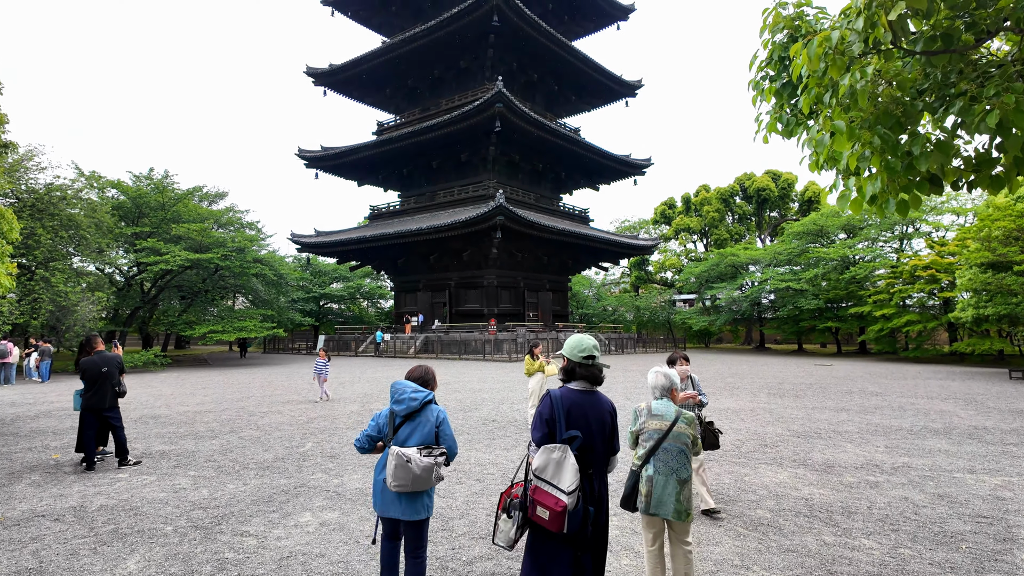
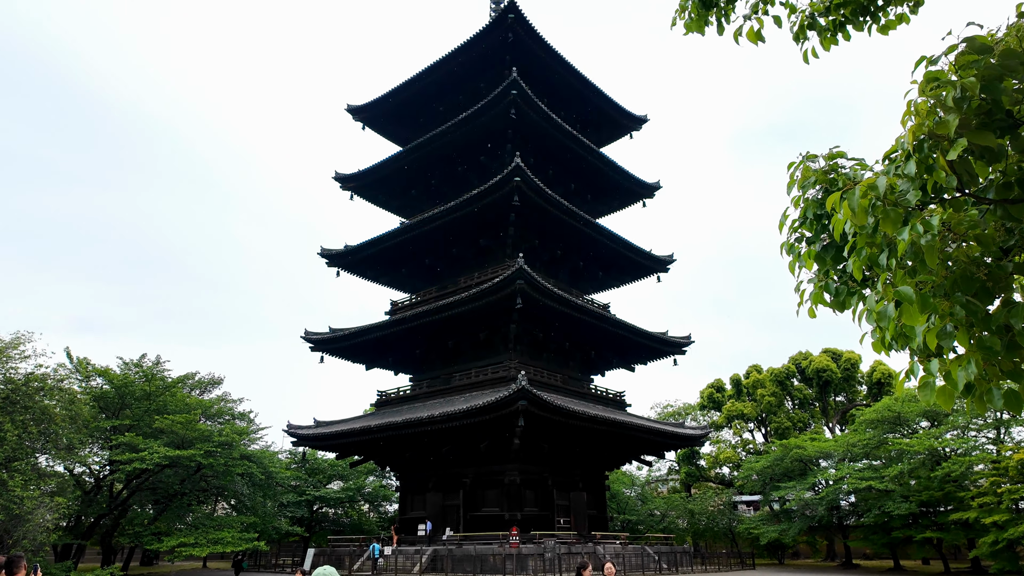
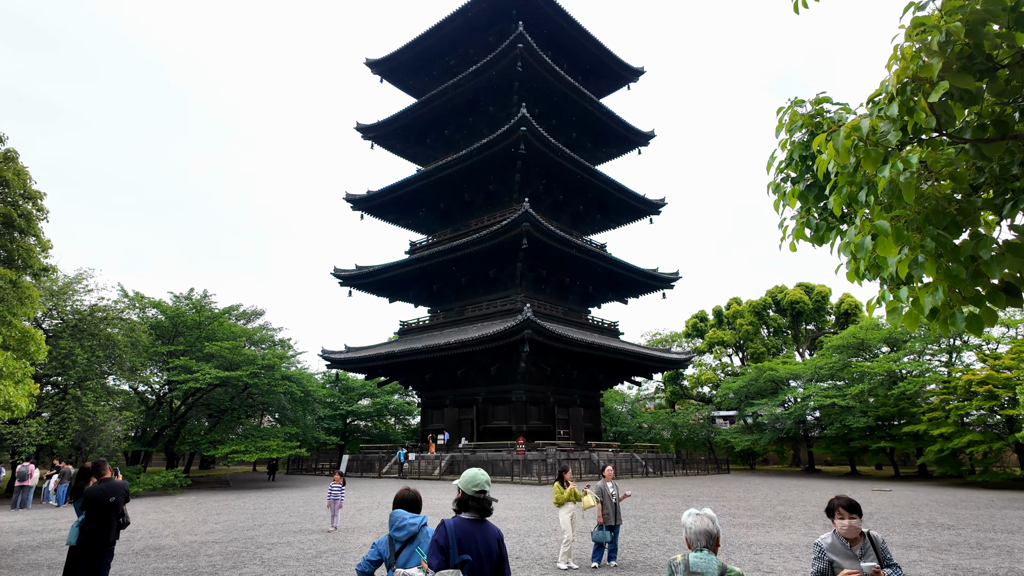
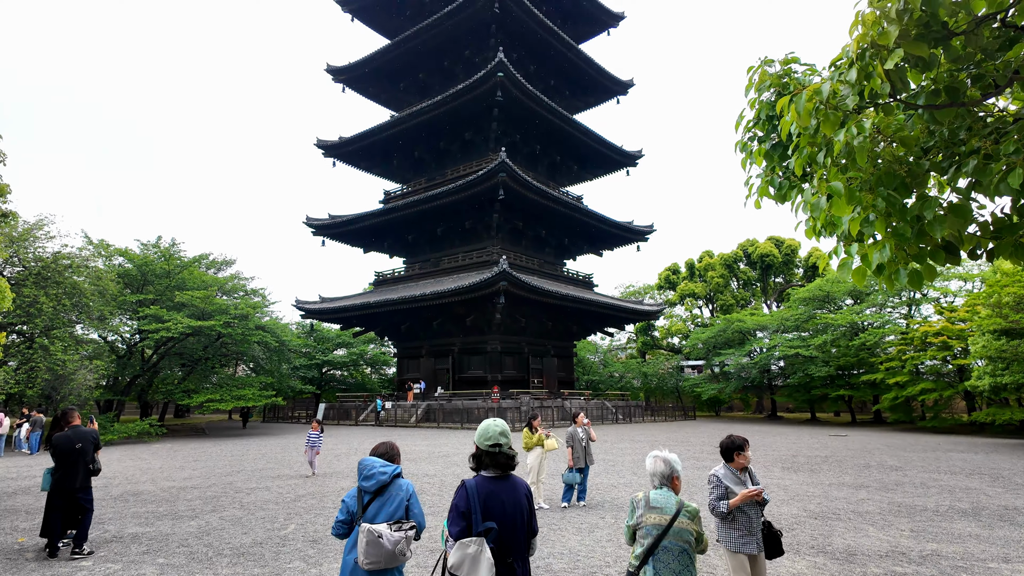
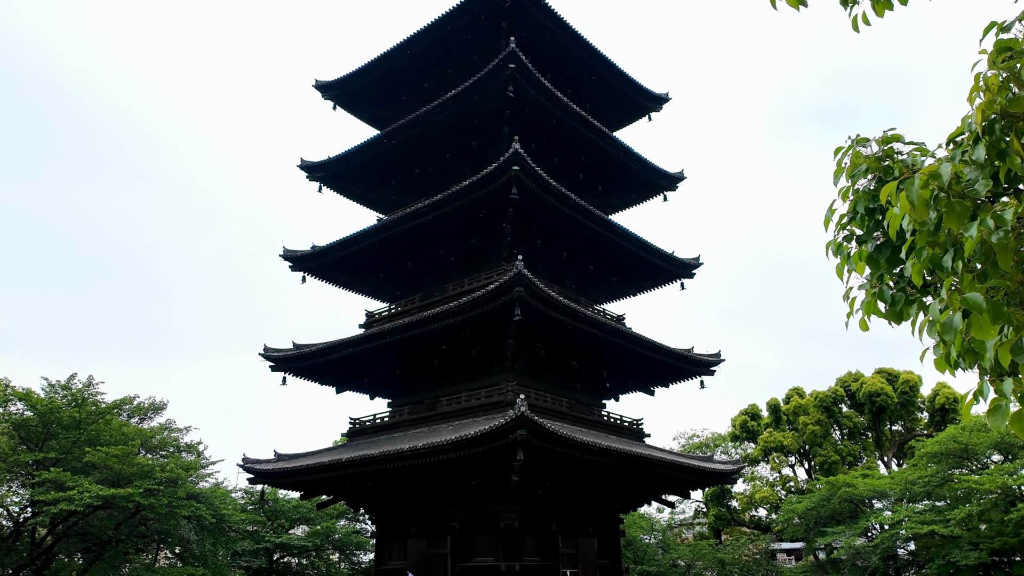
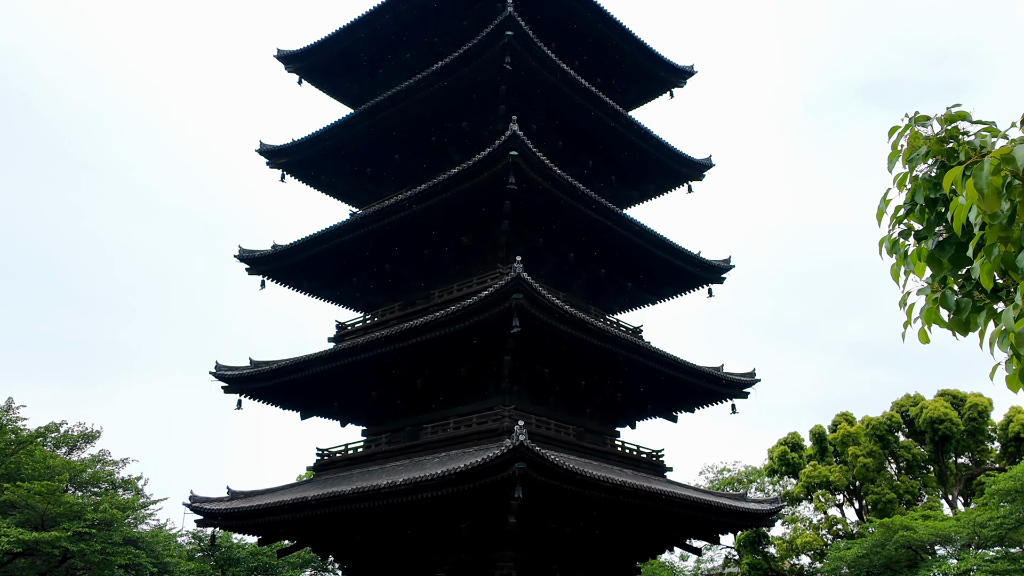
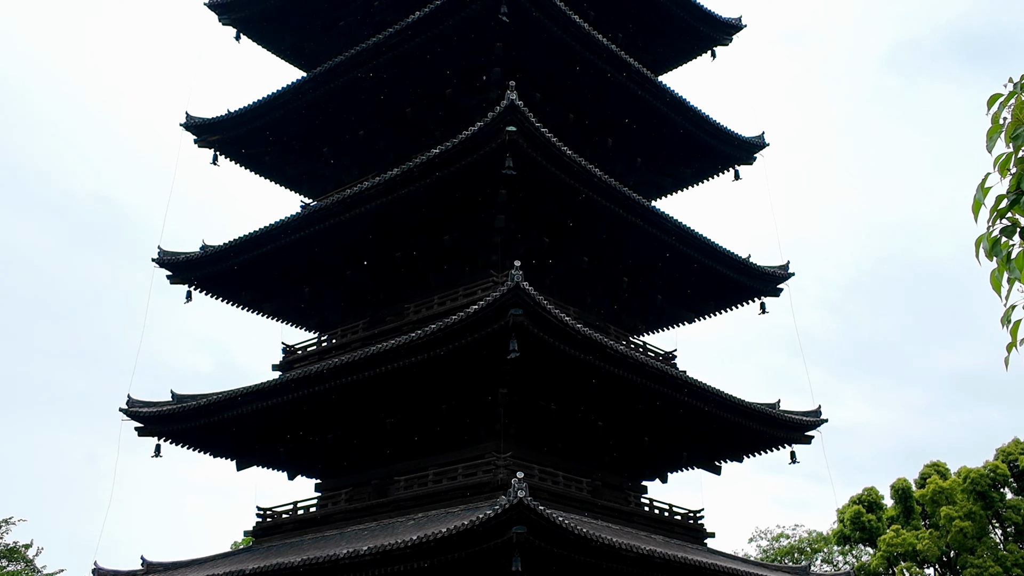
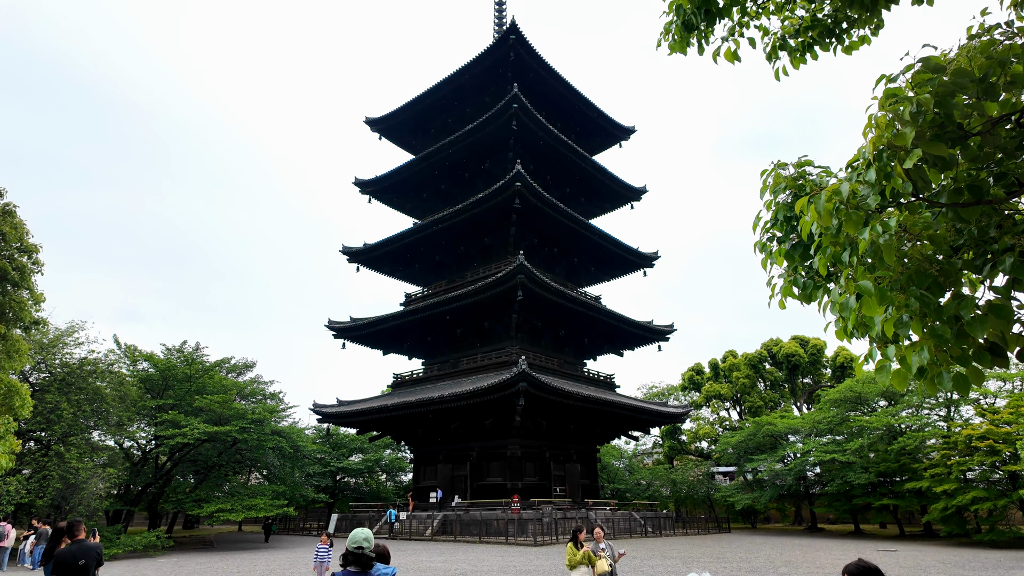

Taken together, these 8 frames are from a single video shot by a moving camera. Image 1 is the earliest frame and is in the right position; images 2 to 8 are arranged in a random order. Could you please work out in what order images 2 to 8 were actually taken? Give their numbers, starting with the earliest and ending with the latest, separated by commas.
4, 3, 8, 2, 5, 6, 7
